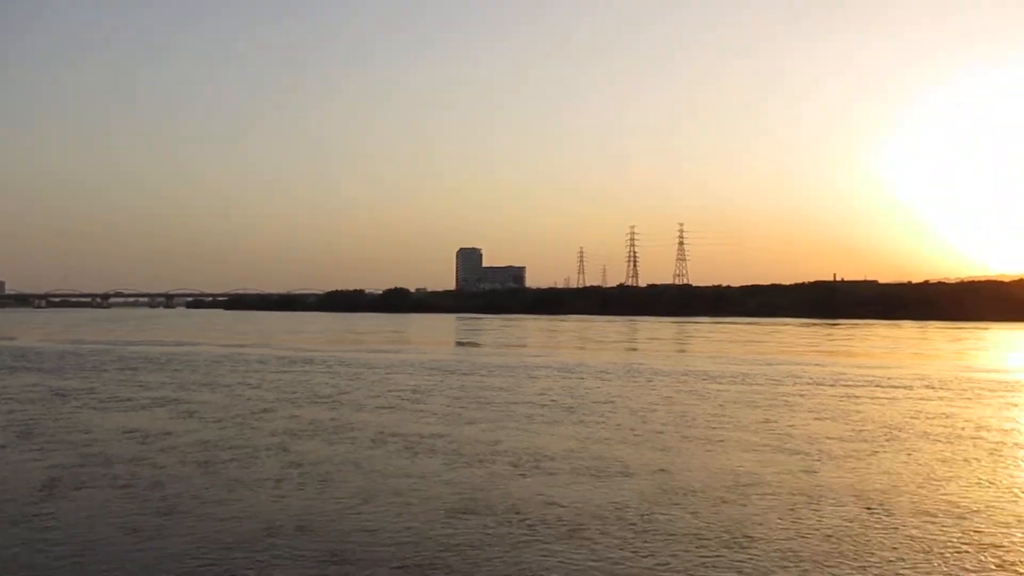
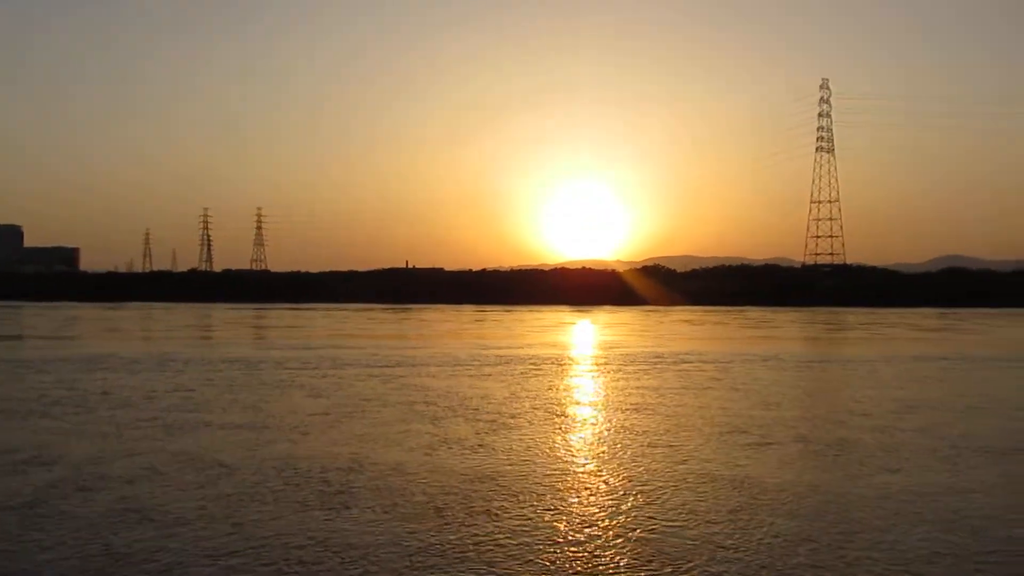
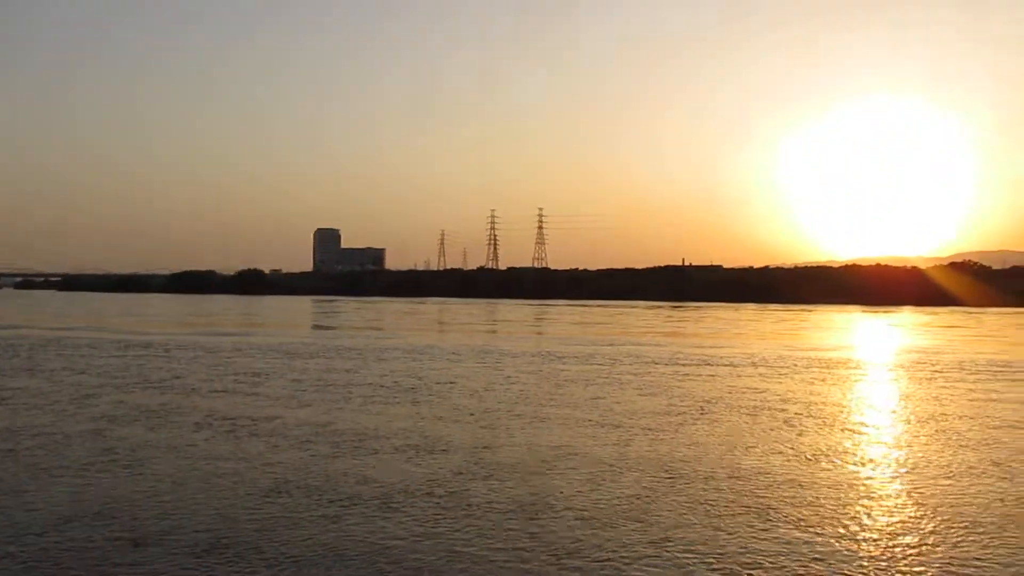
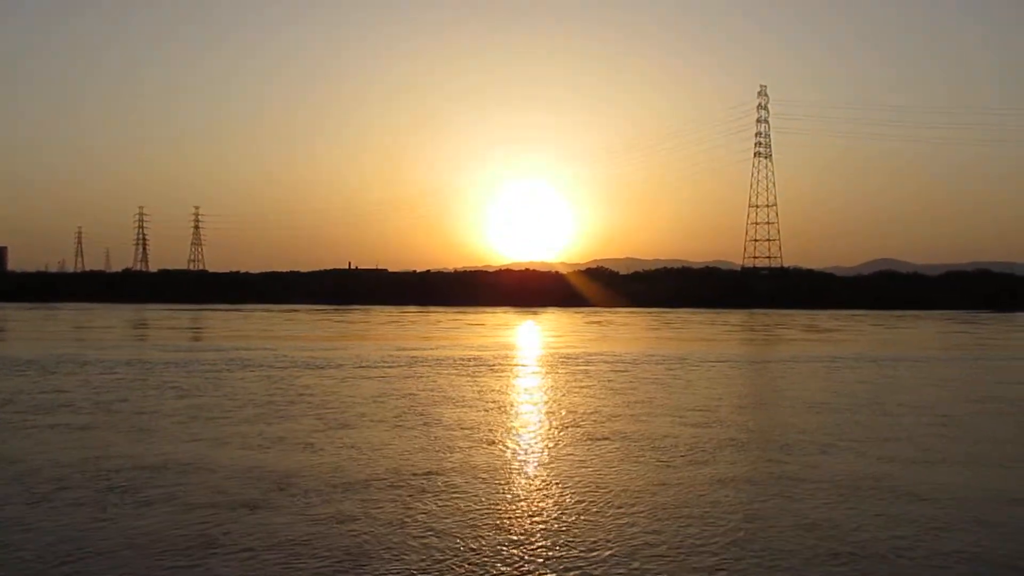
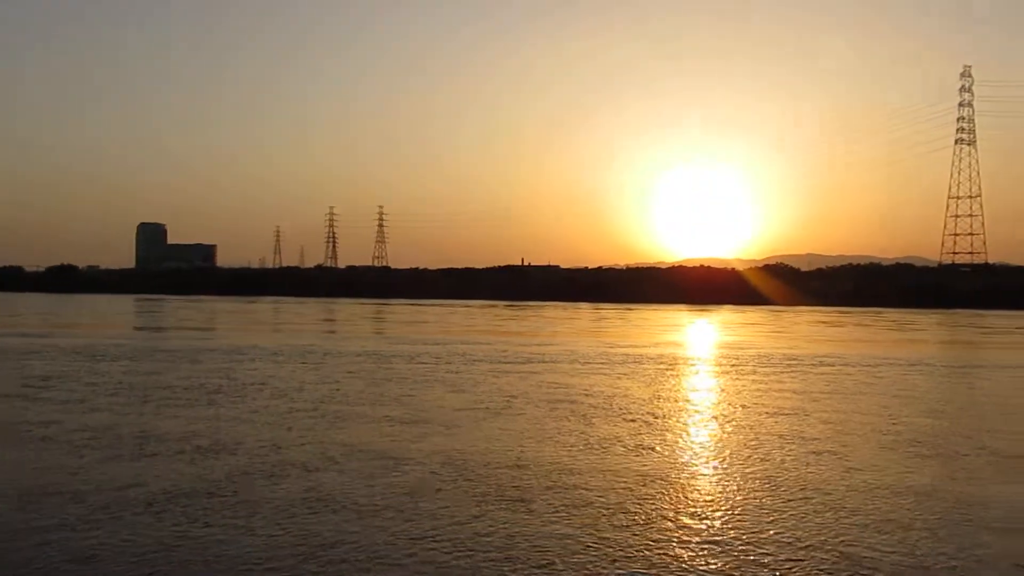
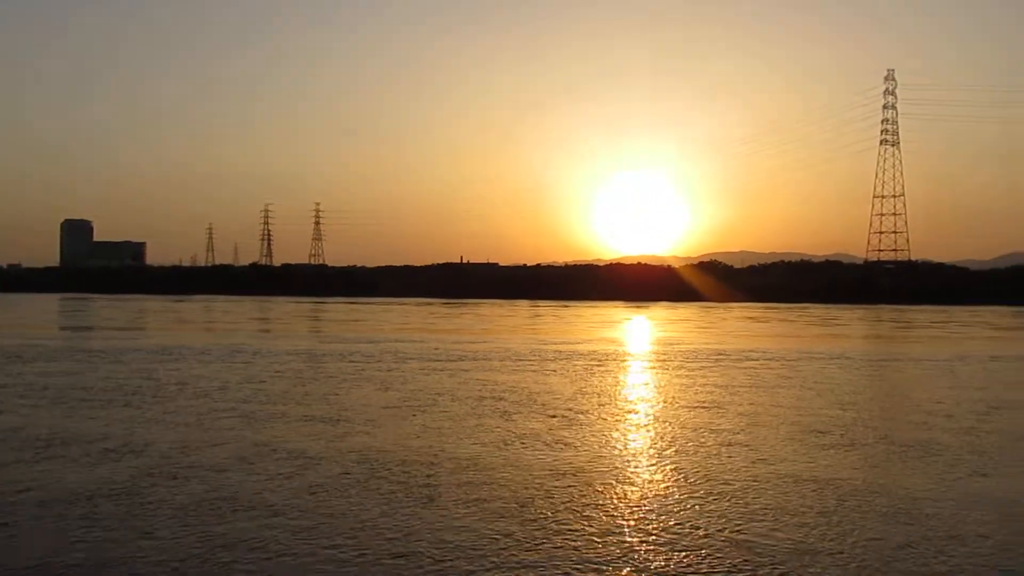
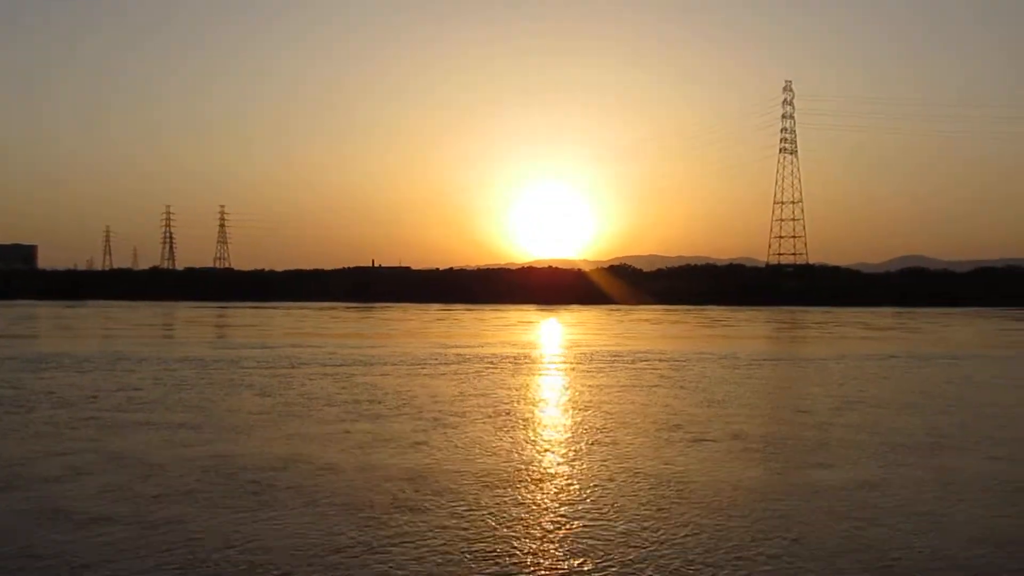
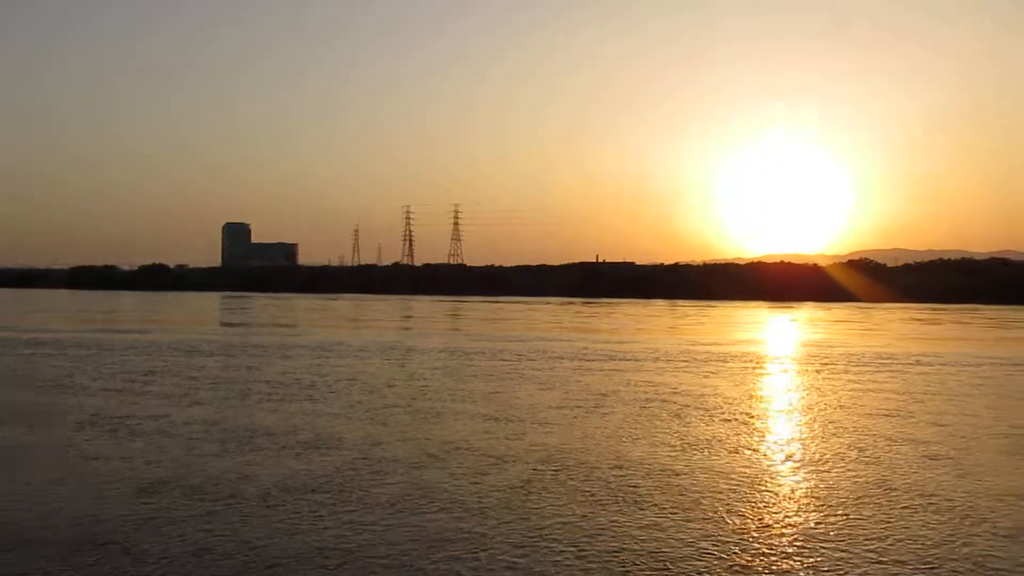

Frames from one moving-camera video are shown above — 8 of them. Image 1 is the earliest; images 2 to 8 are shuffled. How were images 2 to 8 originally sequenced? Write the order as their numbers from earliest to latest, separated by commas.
3, 8, 5, 6, 2, 7, 4
